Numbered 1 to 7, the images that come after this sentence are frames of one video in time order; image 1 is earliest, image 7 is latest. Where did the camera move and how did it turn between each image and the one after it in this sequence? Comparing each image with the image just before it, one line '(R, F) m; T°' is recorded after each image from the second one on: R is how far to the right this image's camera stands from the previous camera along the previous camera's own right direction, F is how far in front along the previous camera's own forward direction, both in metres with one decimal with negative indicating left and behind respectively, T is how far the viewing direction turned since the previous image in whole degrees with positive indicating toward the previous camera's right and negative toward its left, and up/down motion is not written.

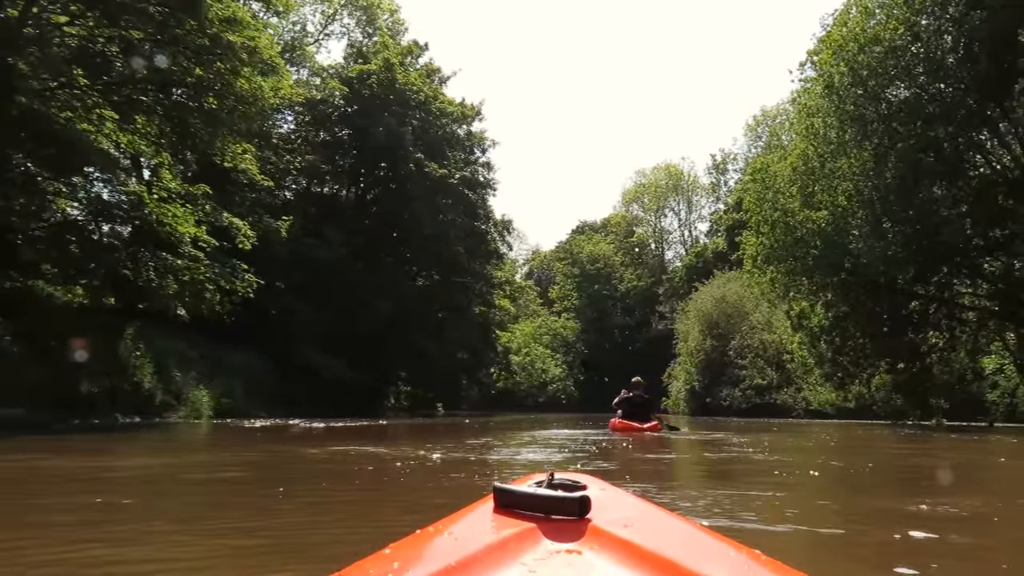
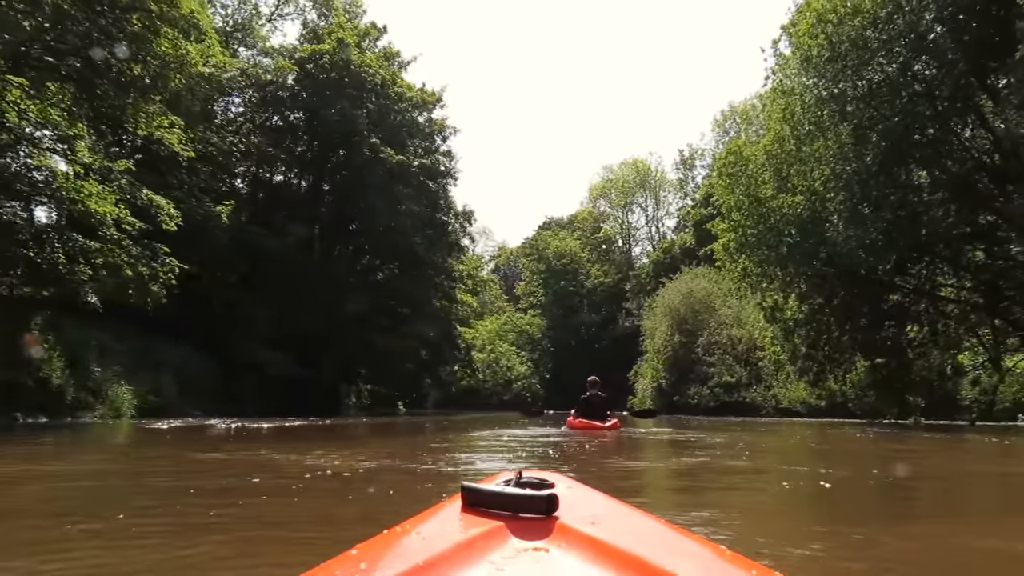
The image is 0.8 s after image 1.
(+0.3, +1.4) m; +2°
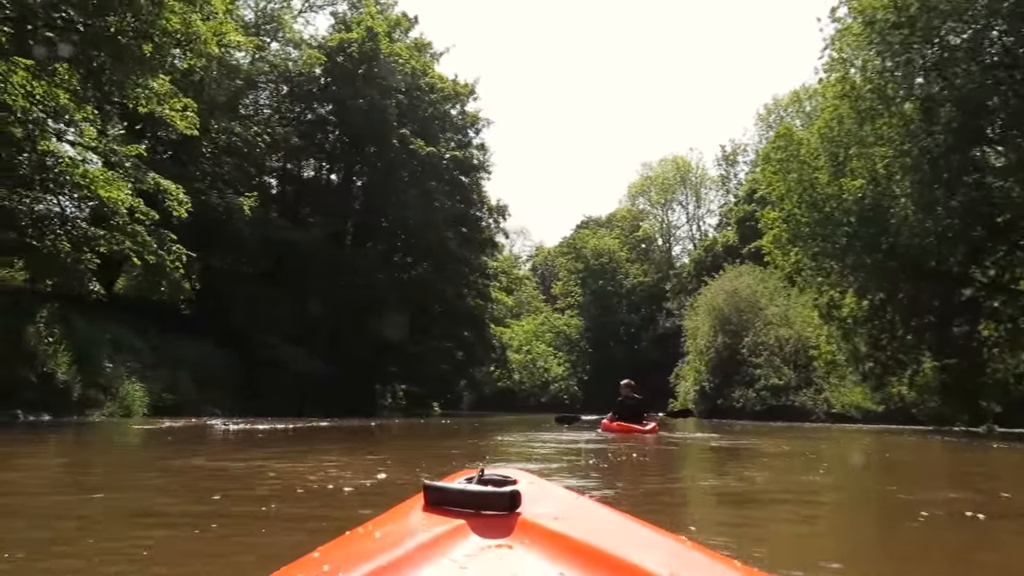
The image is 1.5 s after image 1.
(+0.1, +1.2) m; -3°
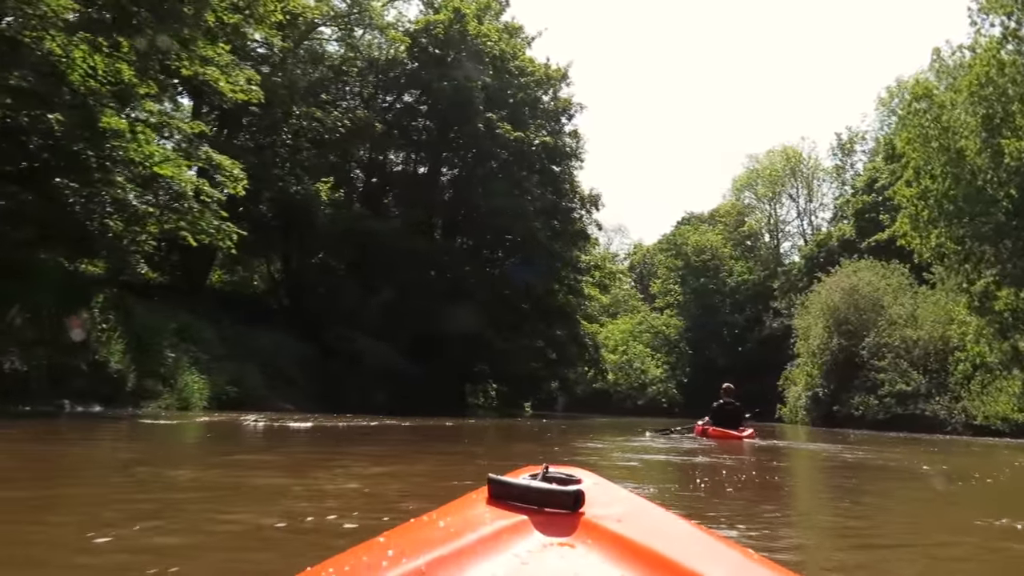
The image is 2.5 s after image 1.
(+0.2, +1.8) m; -7°
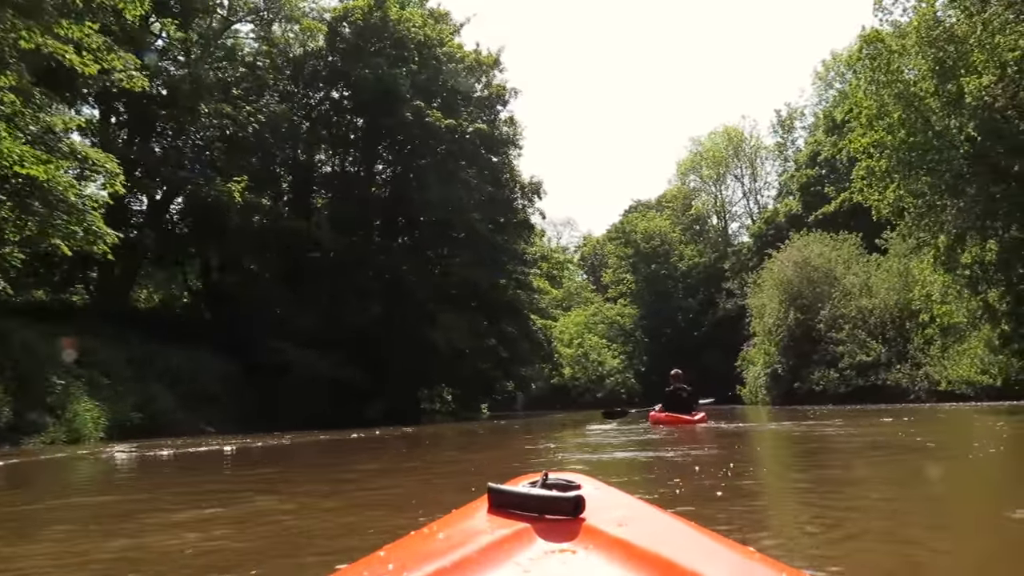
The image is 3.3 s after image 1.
(+0.4, +1.4) m; +3°
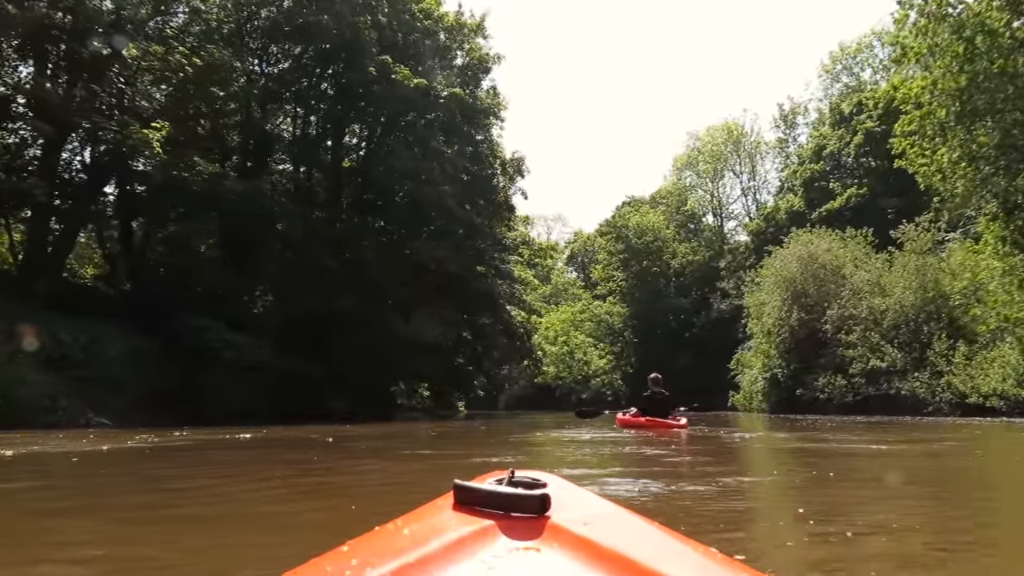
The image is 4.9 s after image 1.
(+0.6, +2.9) m; +1°
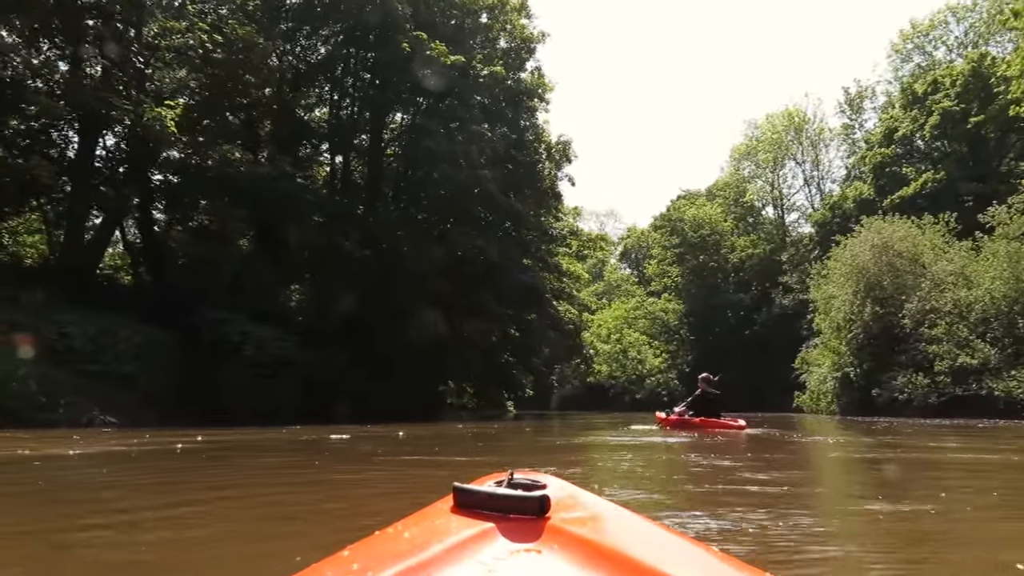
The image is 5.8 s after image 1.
(+0.2, +1.6) m; -4°
